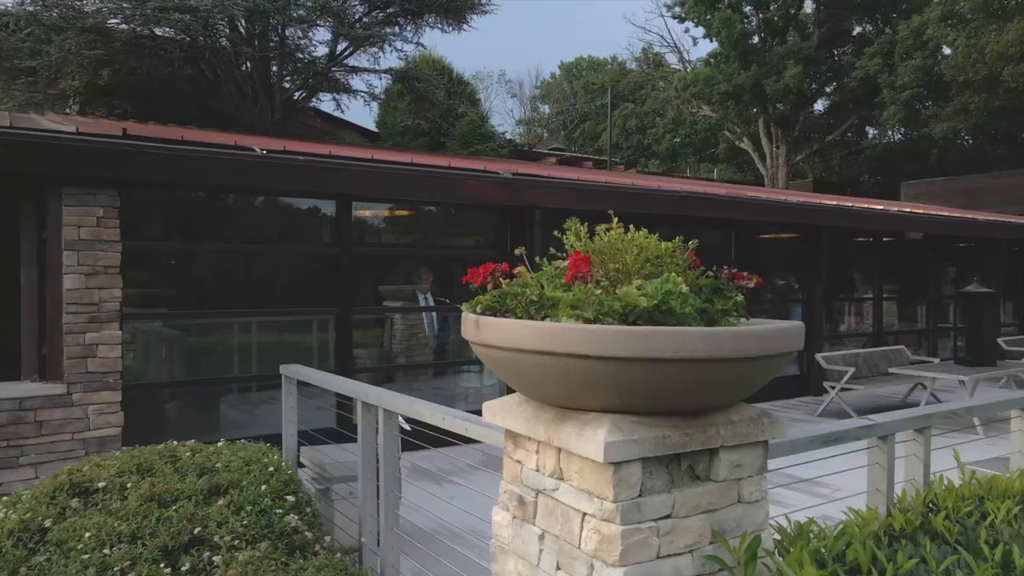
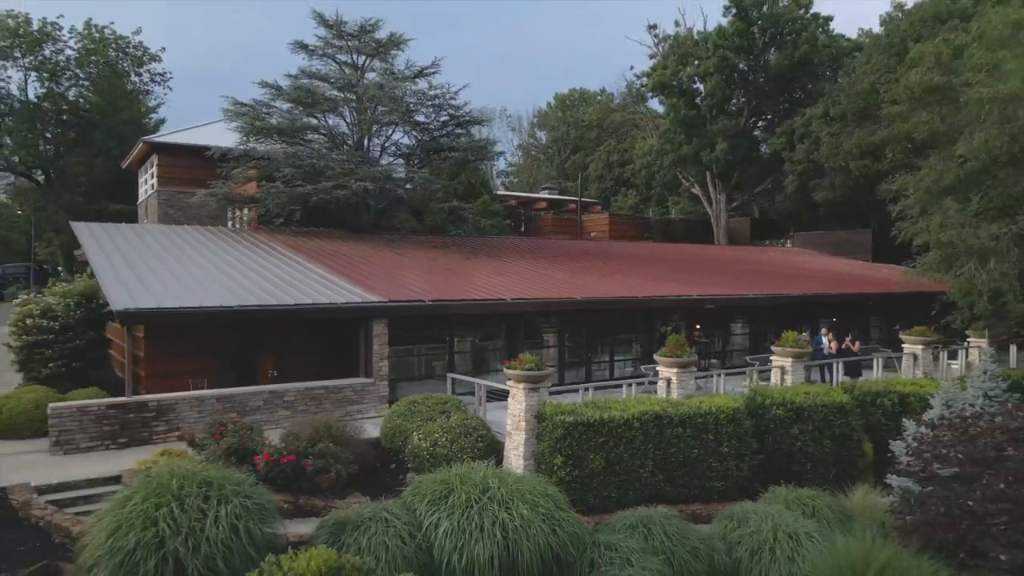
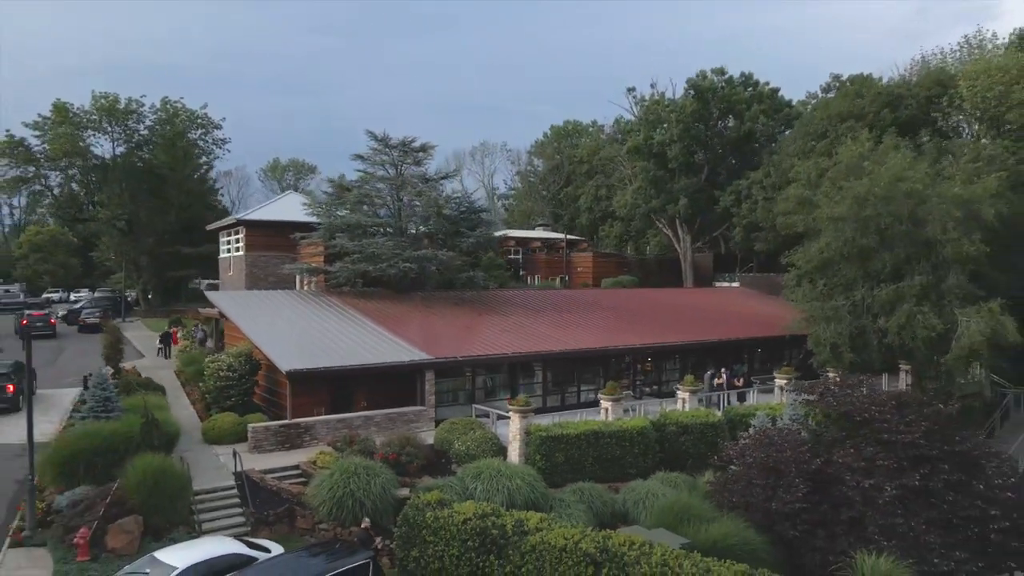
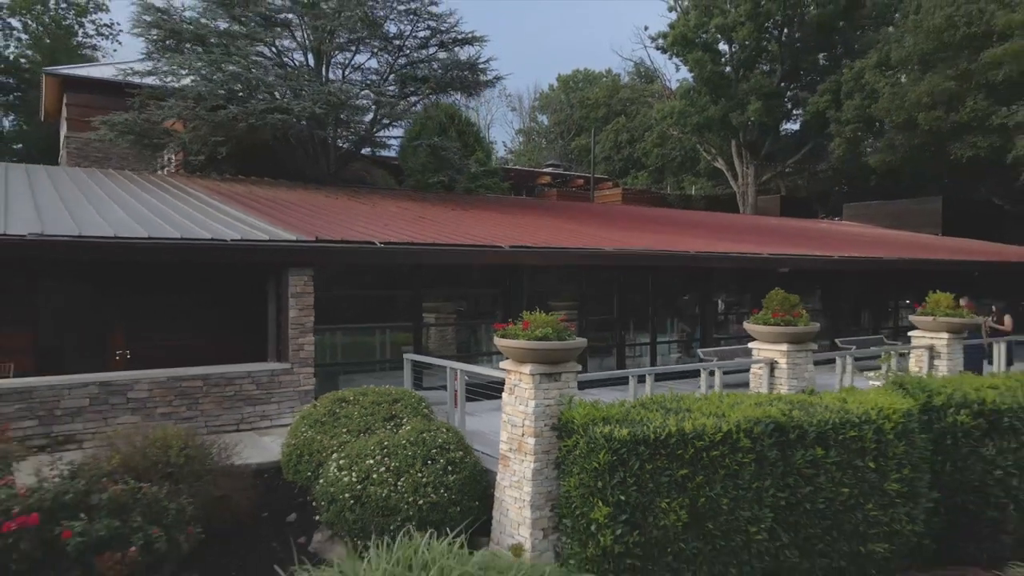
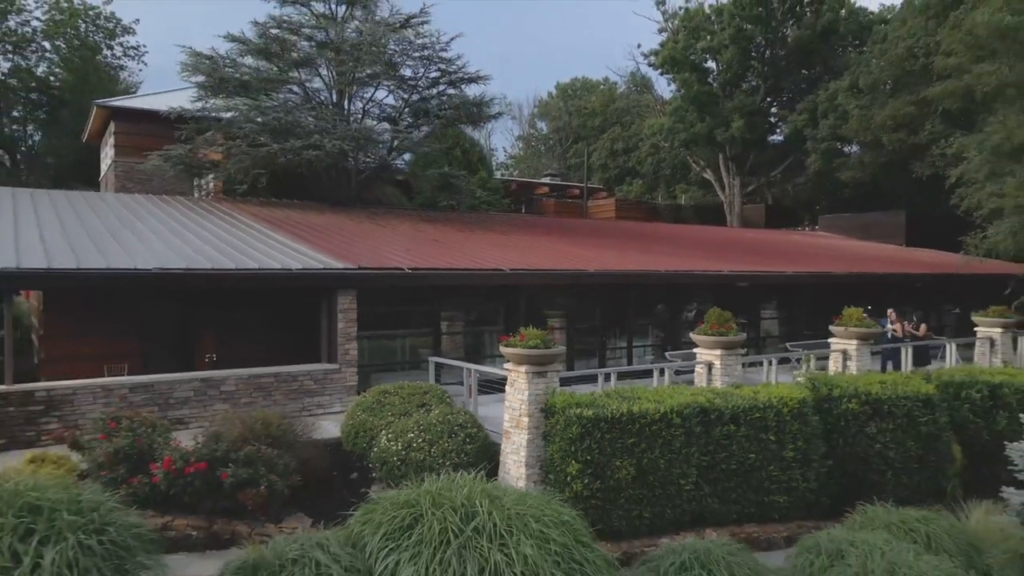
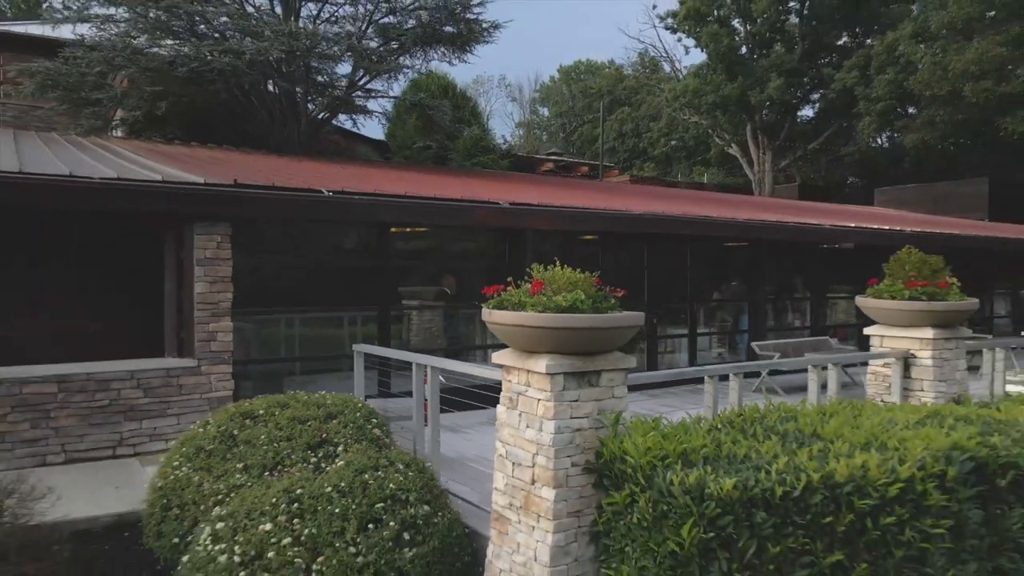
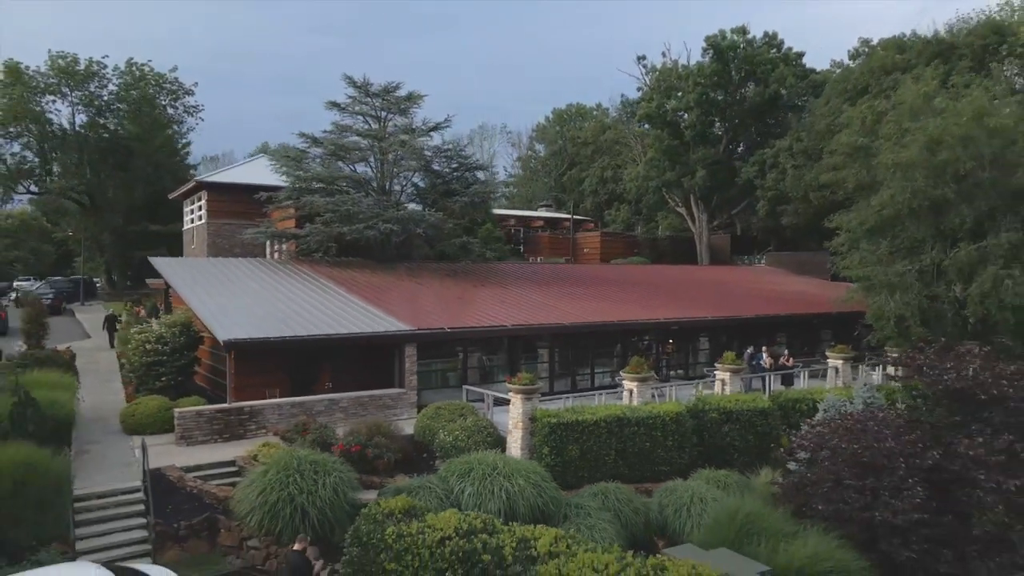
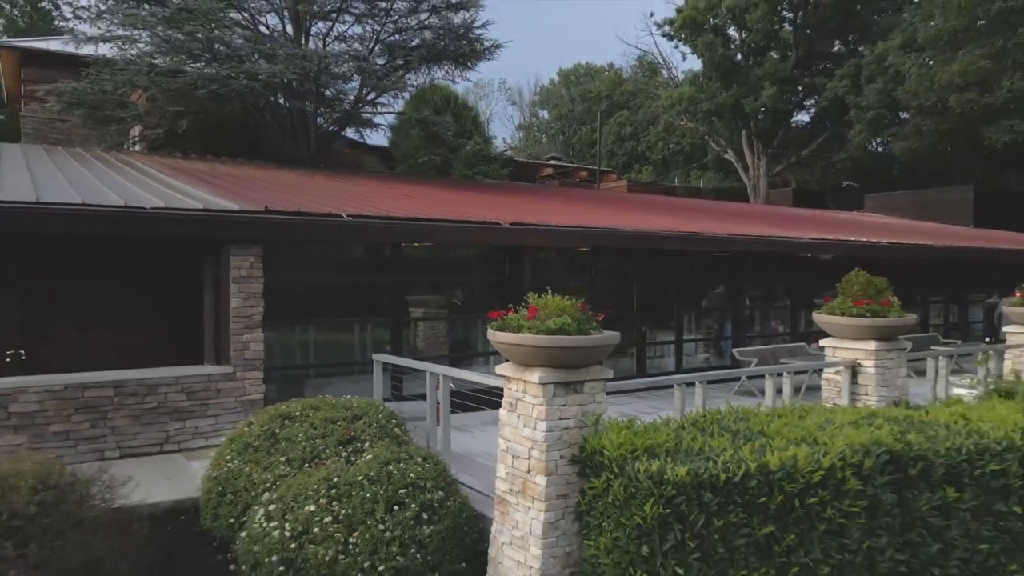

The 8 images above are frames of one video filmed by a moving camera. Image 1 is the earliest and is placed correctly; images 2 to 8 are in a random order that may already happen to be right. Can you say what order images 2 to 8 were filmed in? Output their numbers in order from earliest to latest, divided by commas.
6, 8, 4, 5, 2, 7, 3
